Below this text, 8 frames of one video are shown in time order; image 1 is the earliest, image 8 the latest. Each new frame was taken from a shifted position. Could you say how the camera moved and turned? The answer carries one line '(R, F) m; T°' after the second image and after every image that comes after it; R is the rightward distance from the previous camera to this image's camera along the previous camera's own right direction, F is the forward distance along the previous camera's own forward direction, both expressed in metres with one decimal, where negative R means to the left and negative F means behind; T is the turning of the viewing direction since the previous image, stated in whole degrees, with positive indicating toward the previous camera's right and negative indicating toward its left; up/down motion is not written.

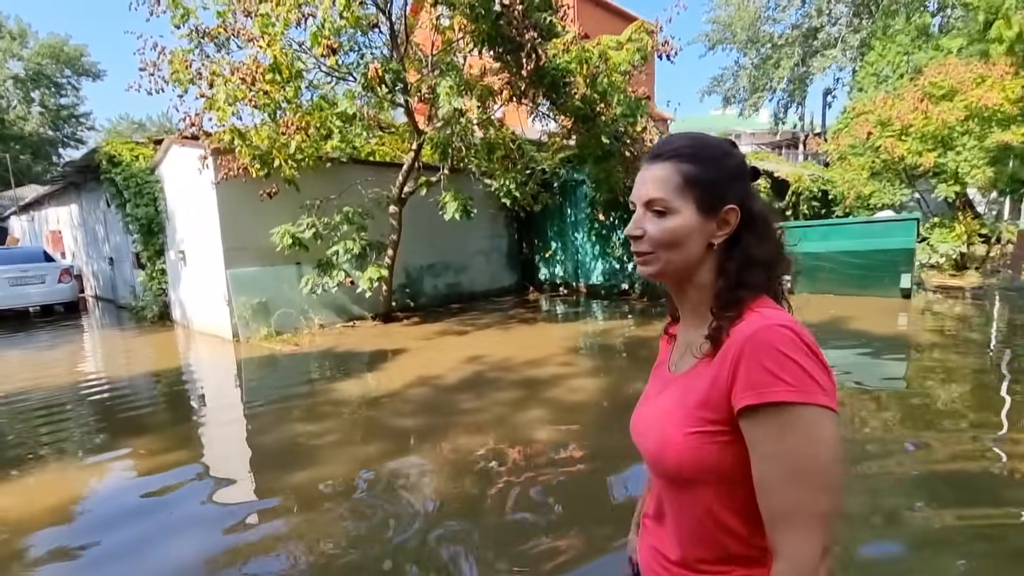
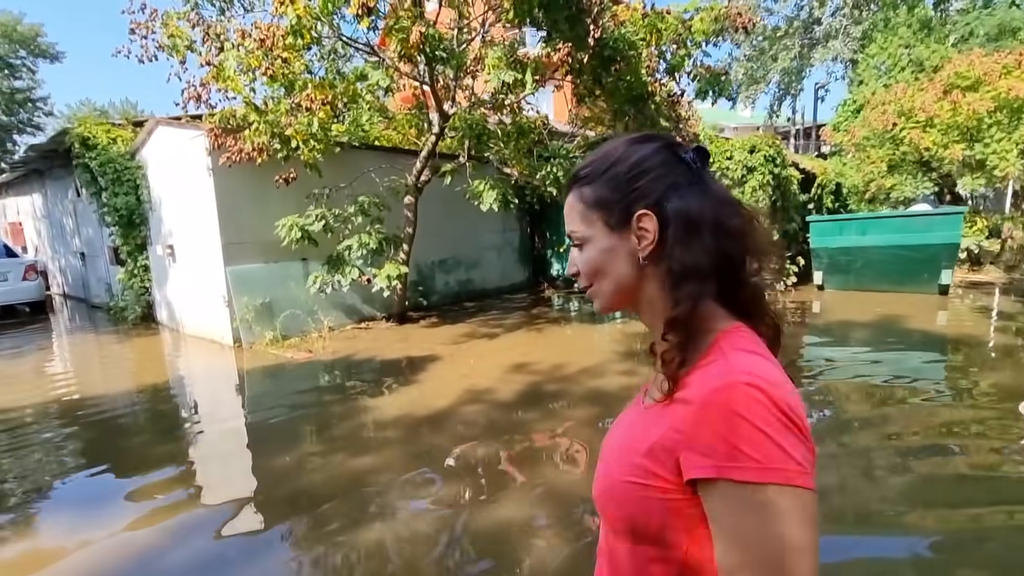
(-1.0, +0.8) m; +3°
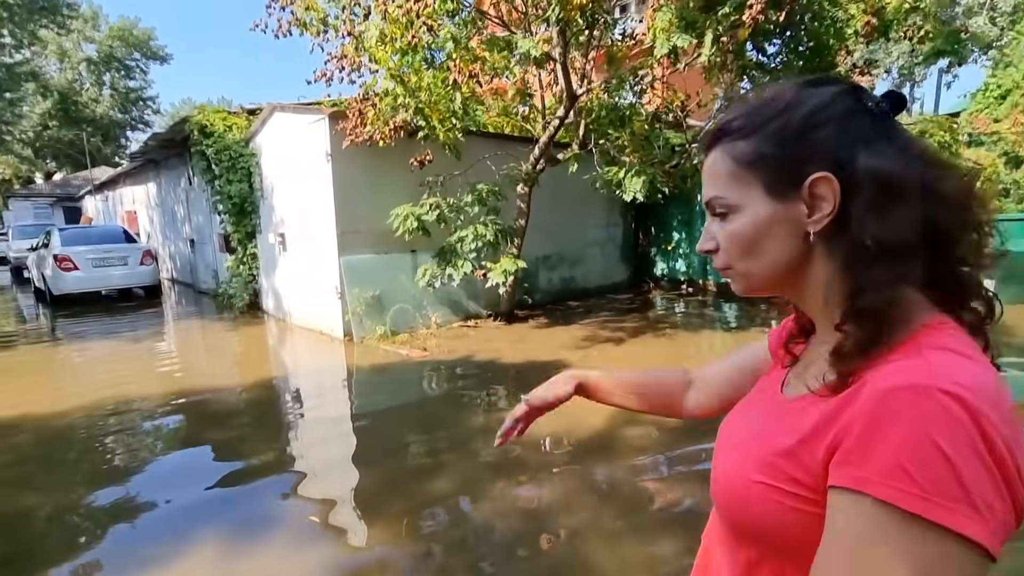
(-1.0, +0.7) m; -7°
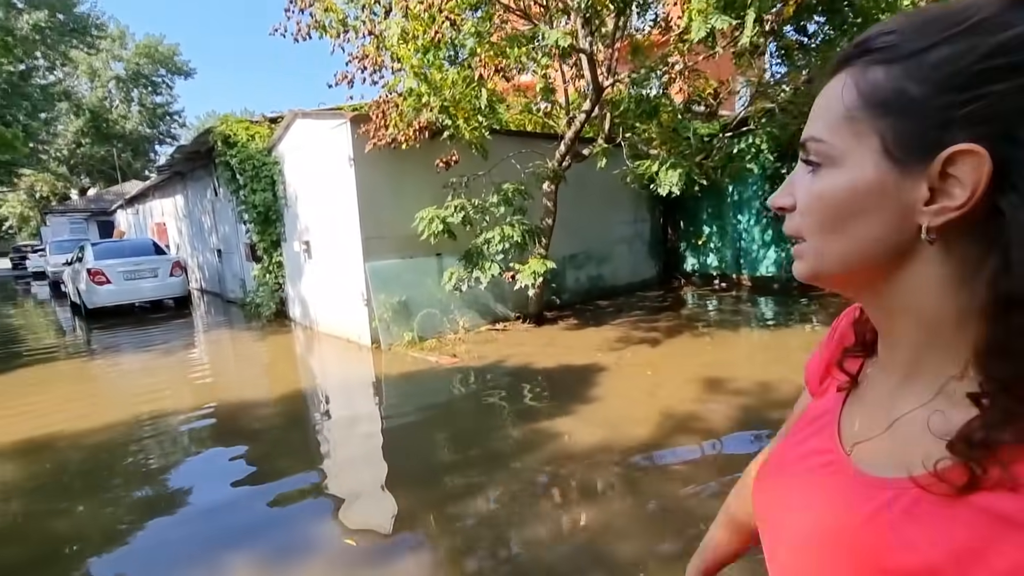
(-0.1, +0.2) m; -2°
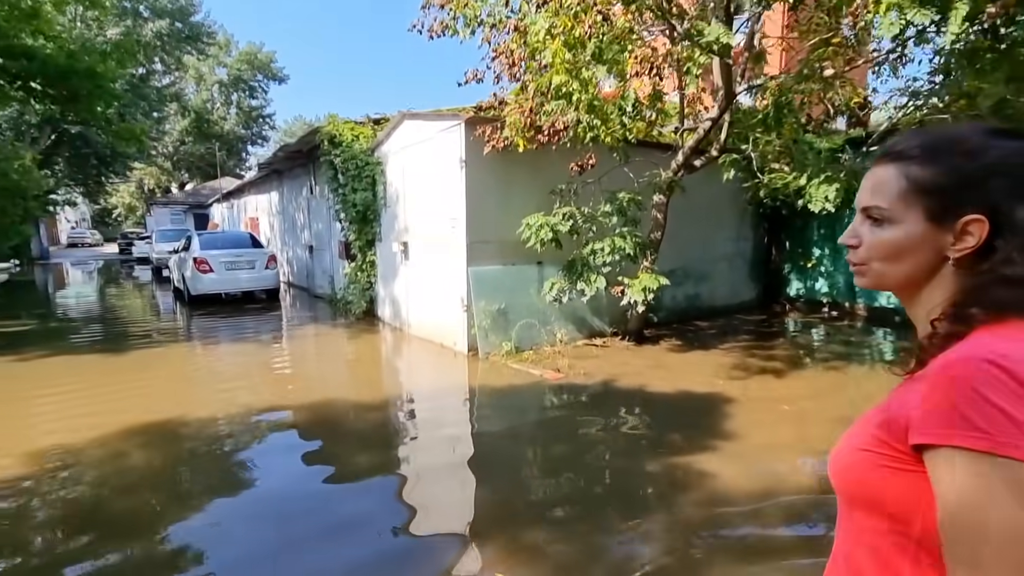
(-0.7, +0.3) m; -6°
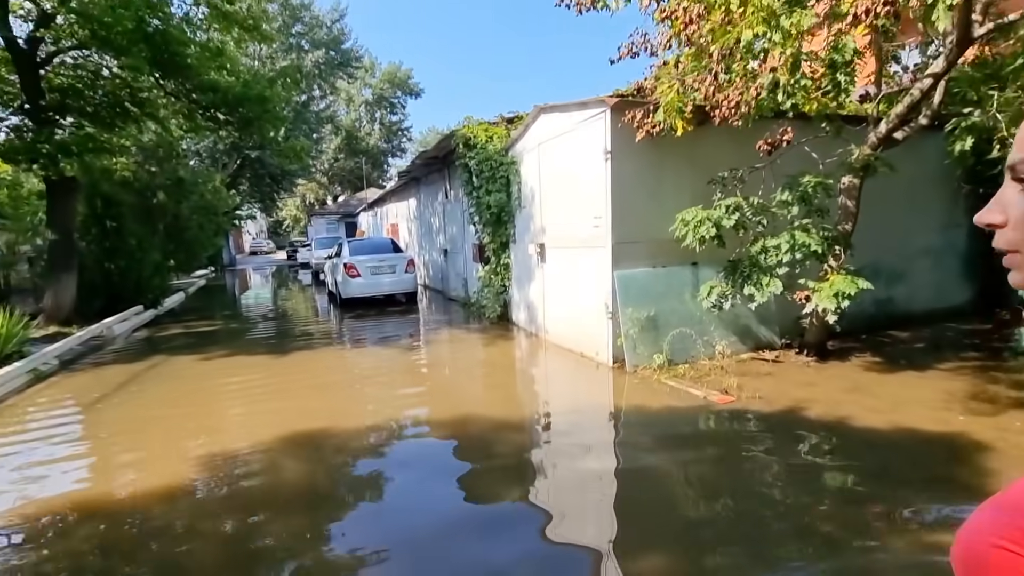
(-0.3, +0.6) m; -14°
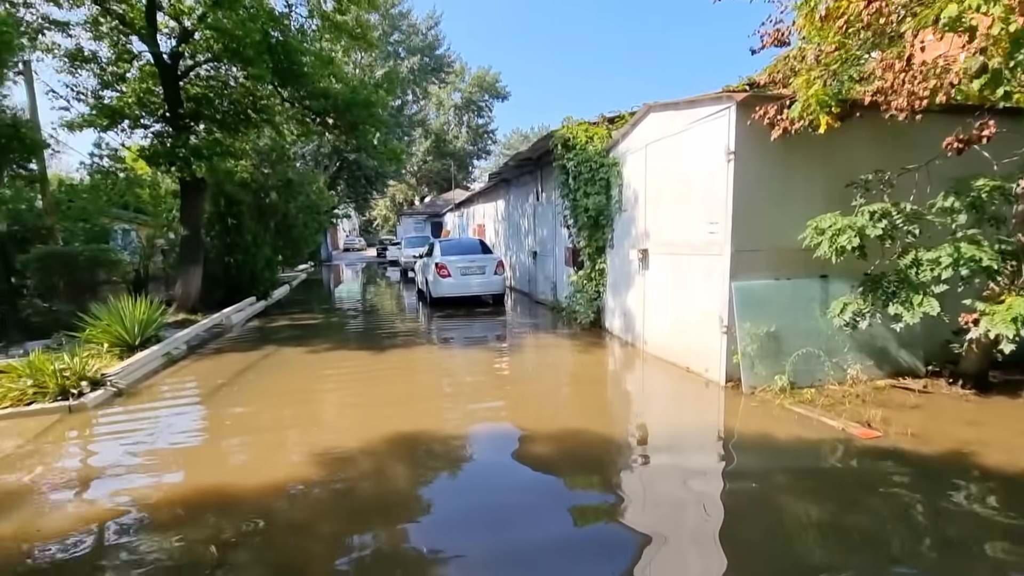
(-0.4, +0.2) m; -9°
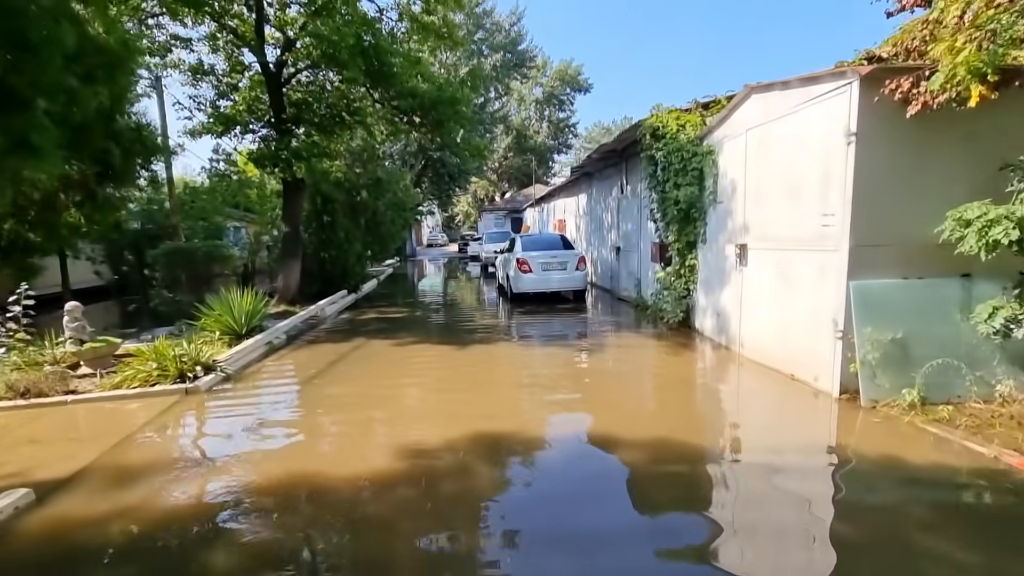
(-0.1, +0.2) m; -9°
